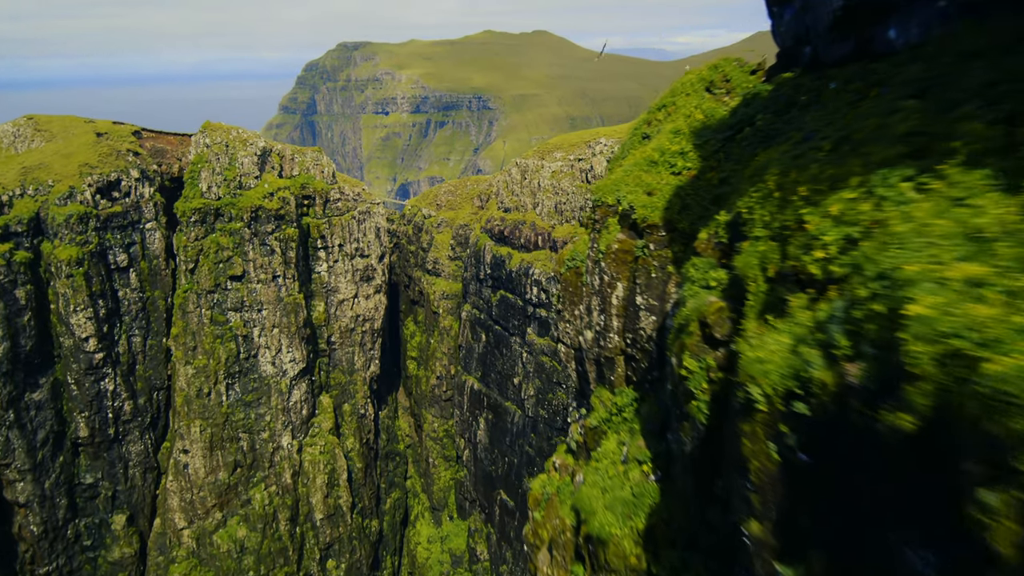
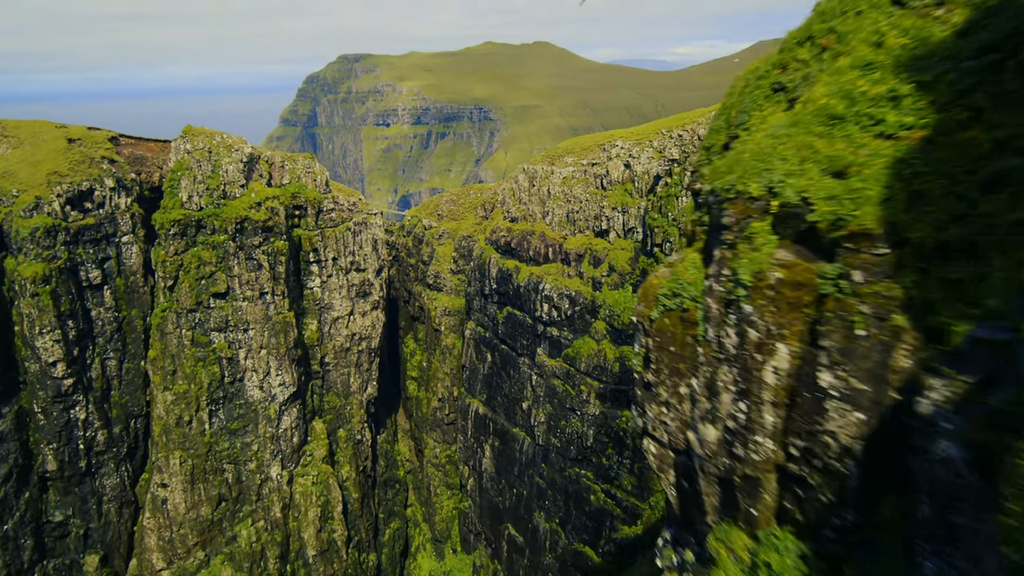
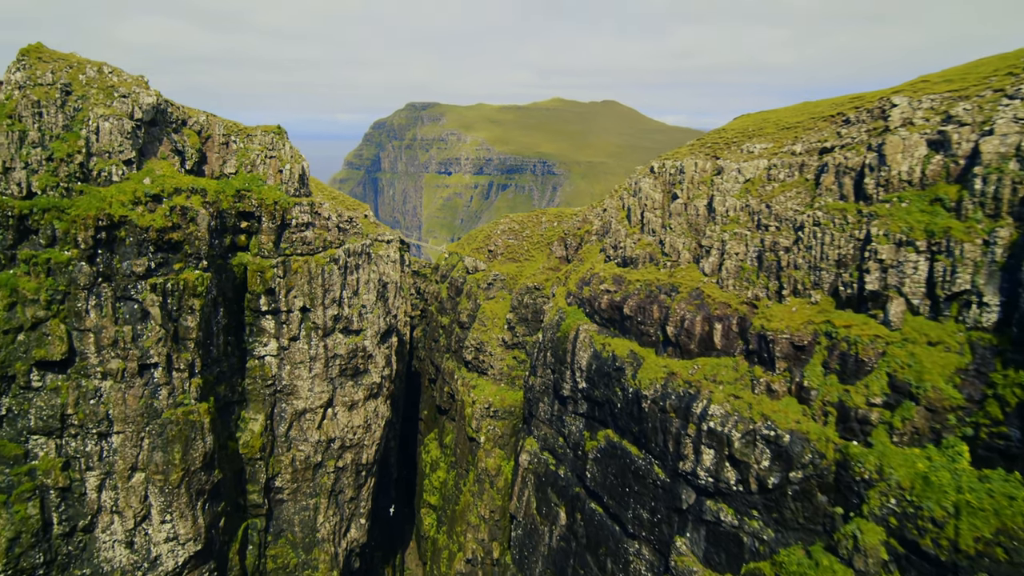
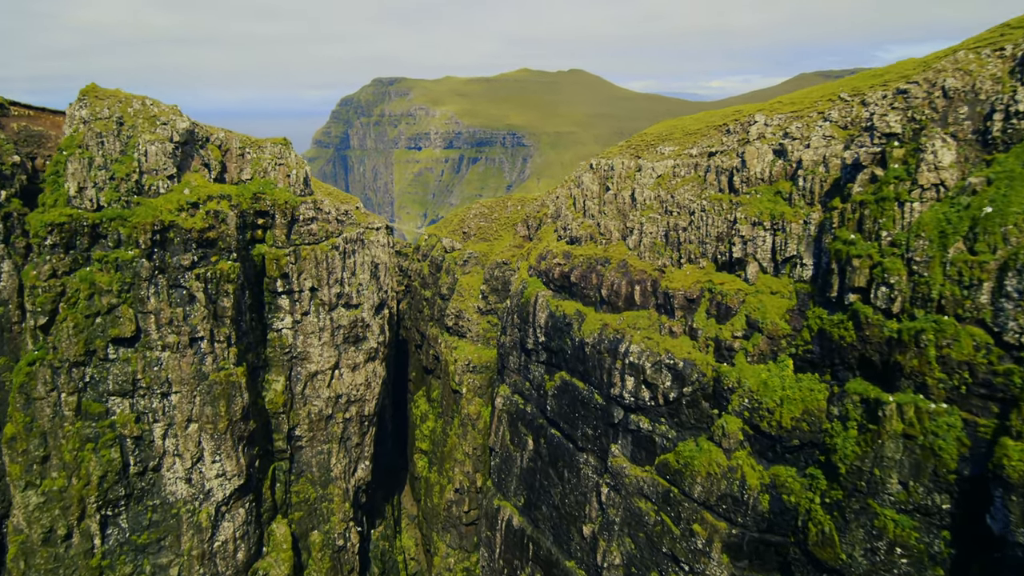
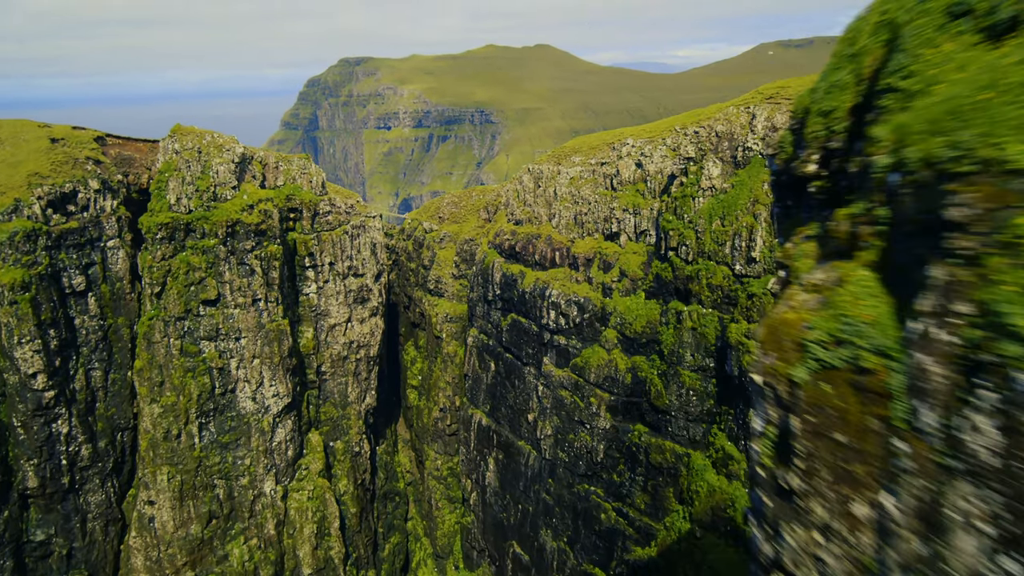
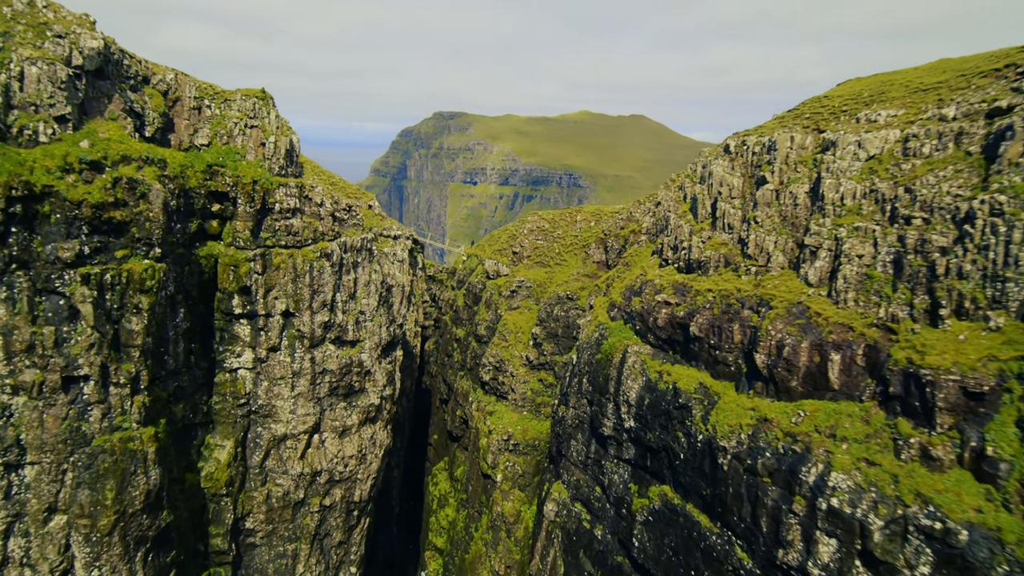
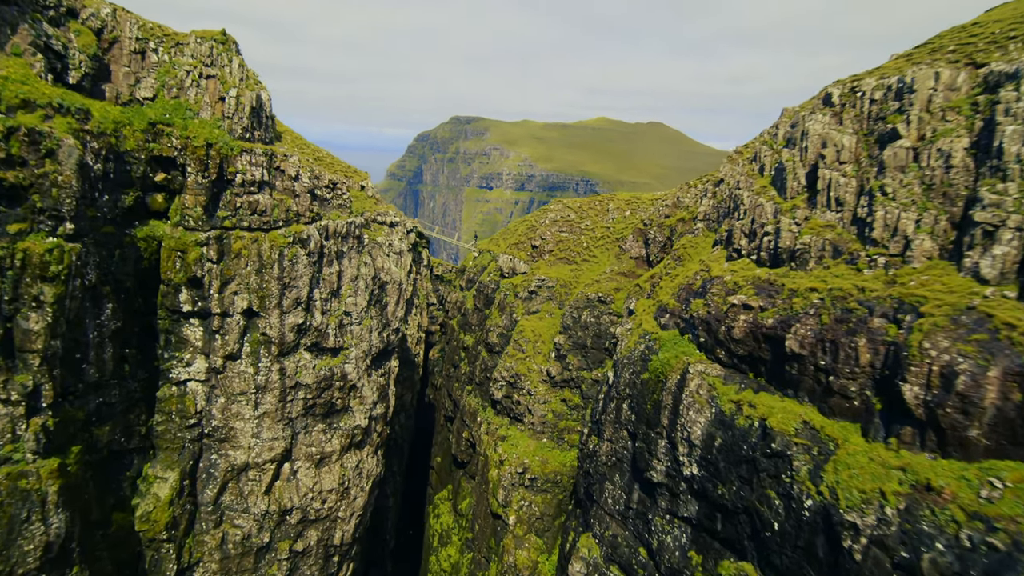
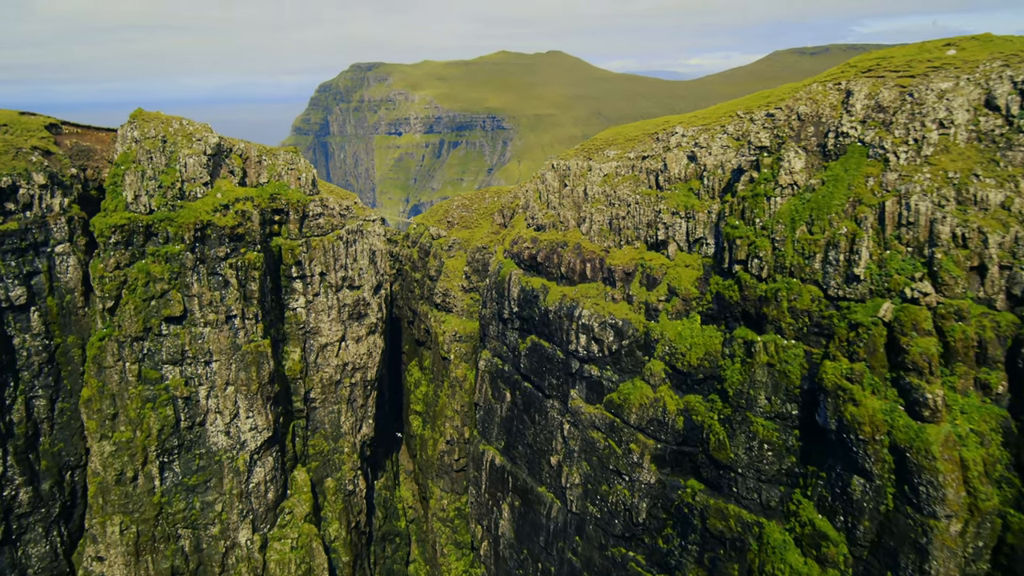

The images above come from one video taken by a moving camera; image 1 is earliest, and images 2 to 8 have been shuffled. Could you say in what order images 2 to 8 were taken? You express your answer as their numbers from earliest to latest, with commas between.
2, 5, 8, 4, 3, 6, 7
